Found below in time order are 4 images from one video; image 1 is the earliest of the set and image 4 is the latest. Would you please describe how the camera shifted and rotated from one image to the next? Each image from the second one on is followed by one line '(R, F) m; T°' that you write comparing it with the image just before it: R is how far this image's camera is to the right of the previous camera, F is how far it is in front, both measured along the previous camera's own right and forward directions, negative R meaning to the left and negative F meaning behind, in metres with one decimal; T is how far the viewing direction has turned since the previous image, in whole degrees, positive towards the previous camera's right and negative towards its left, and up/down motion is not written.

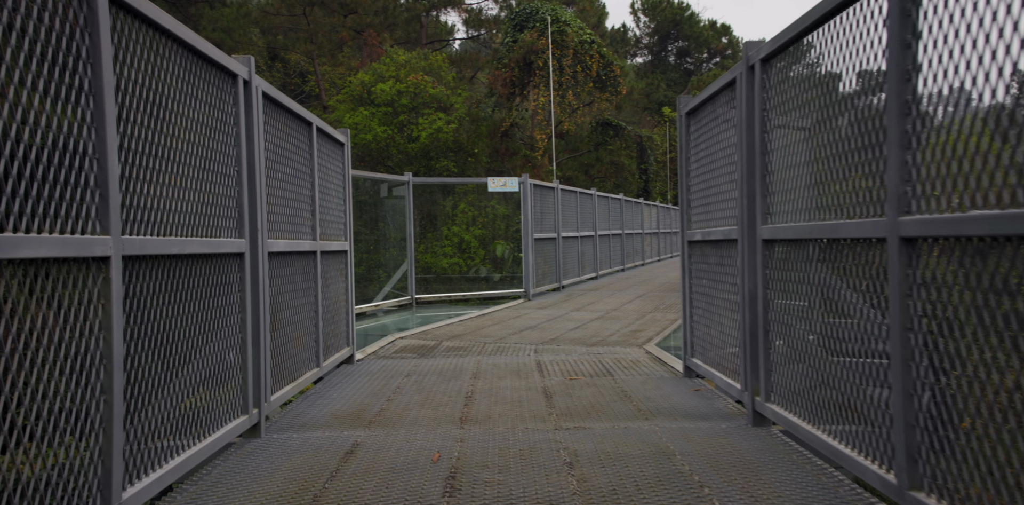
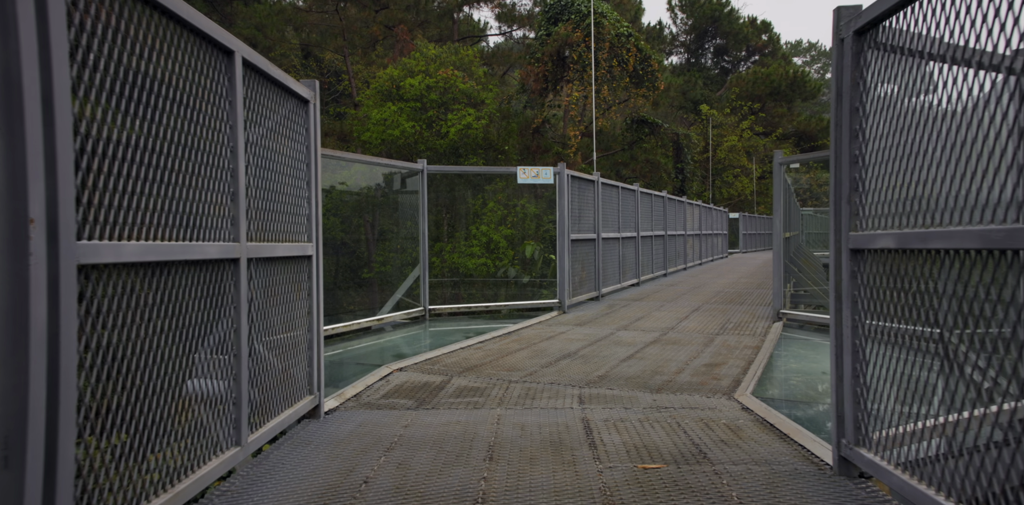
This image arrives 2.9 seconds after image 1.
(0.0, +2.0) m; -2°
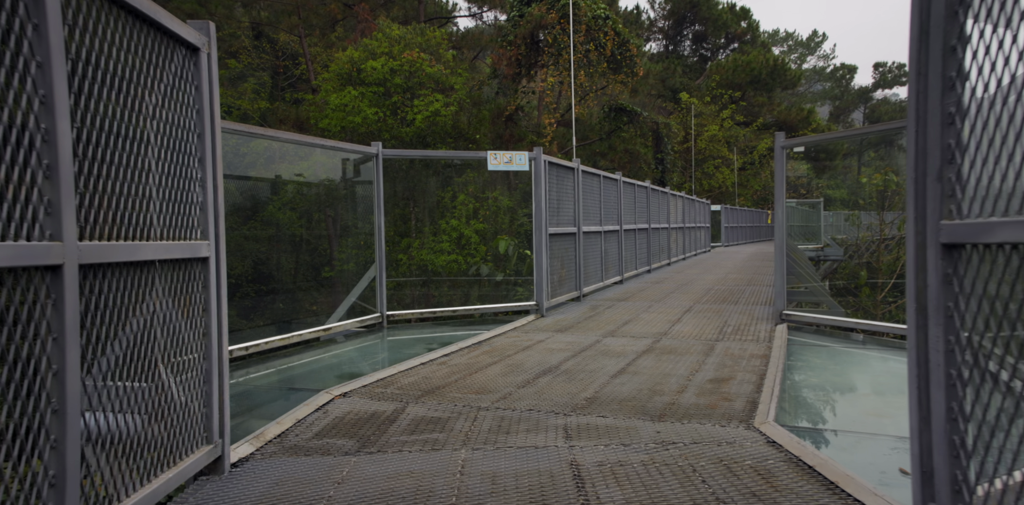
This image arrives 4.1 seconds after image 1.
(+0.1, +1.0) m; +2°
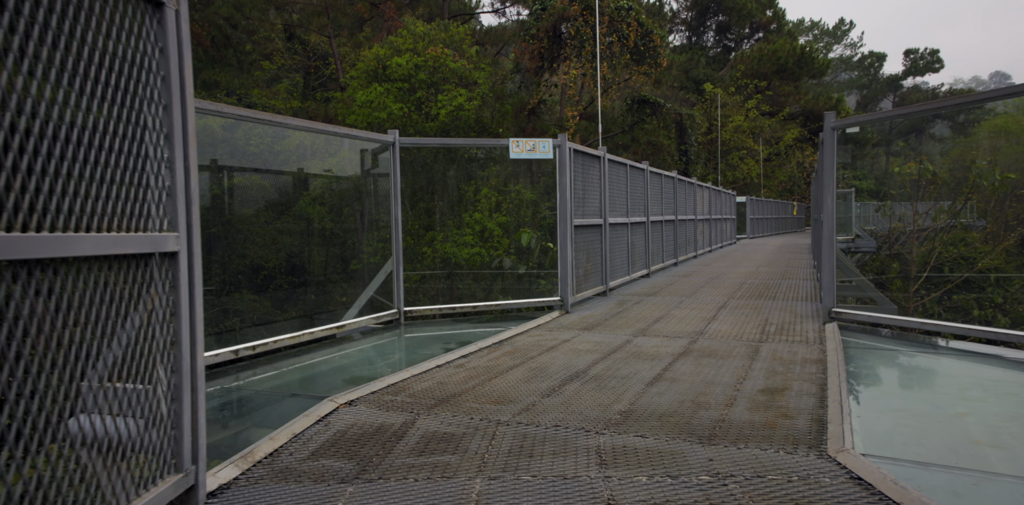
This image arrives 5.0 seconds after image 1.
(0.0, +0.6) m; -2°
